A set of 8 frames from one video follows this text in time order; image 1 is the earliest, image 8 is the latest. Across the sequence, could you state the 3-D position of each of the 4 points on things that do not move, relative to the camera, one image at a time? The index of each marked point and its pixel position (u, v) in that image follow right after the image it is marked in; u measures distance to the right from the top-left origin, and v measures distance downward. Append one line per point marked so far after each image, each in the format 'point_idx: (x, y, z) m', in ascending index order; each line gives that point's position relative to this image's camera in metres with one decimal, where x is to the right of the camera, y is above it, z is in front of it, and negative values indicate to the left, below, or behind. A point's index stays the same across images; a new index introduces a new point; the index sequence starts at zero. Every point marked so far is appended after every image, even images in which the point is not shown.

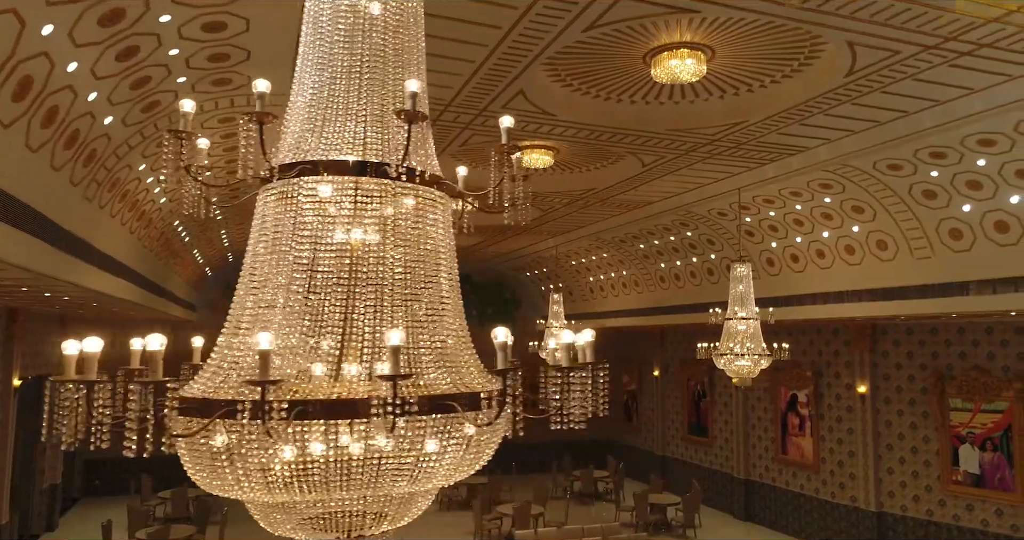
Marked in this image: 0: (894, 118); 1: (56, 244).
0: (+4.4, +1.7, +8.2) m
1: (-4.2, +0.2, +6.6) m
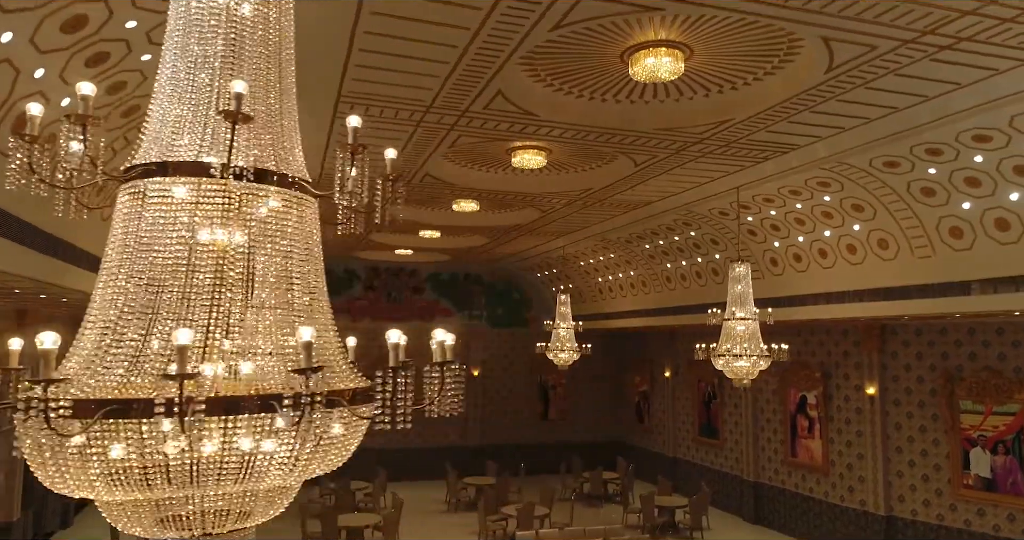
0: (+4.2, +1.8, +8.1) m
1: (-4.5, +0.2, +6.8) m
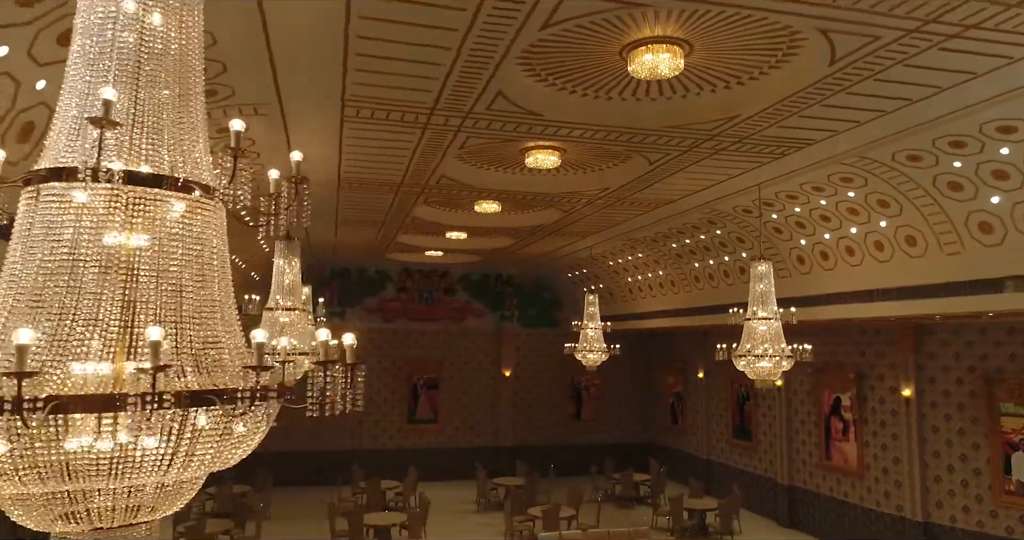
0: (+4.2, +1.8, +7.8) m
1: (-4.5, +0.1, +7.0) m
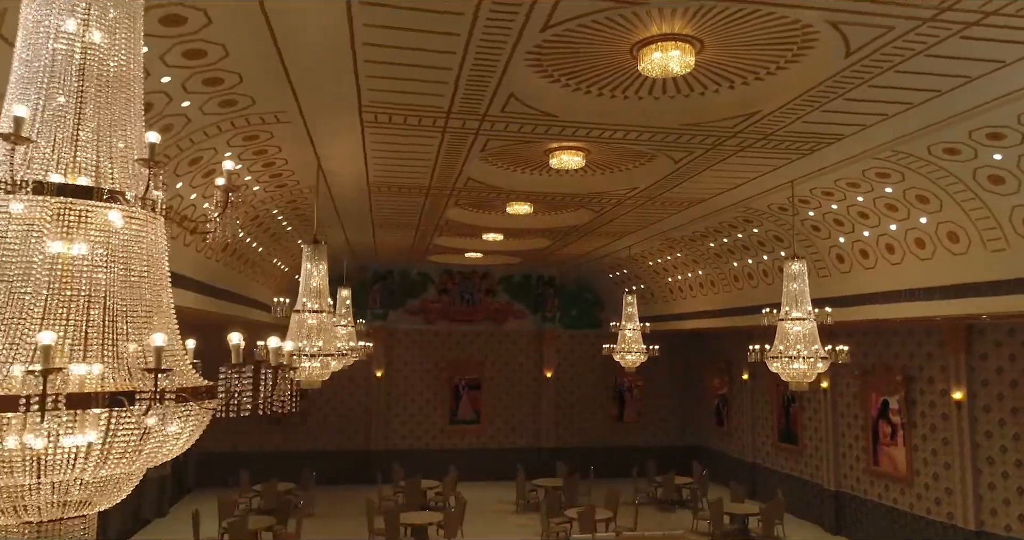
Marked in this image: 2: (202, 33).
0: (+4.4, +1.8, +7.5) m
1: (-4.4, +0.1, +7.4) m
2: (-2.5, +1.9, +5.9) m
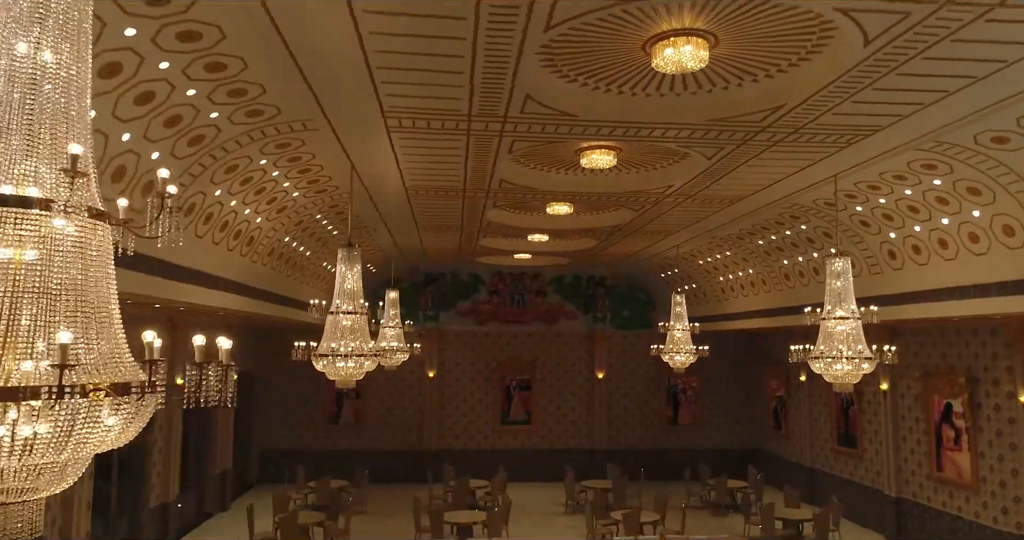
0: (+4.5, +1.8, +7.2) m
1: (-4.2, 0.0, +7.8) m
2: (-2.5, +1.9, +6.1) m
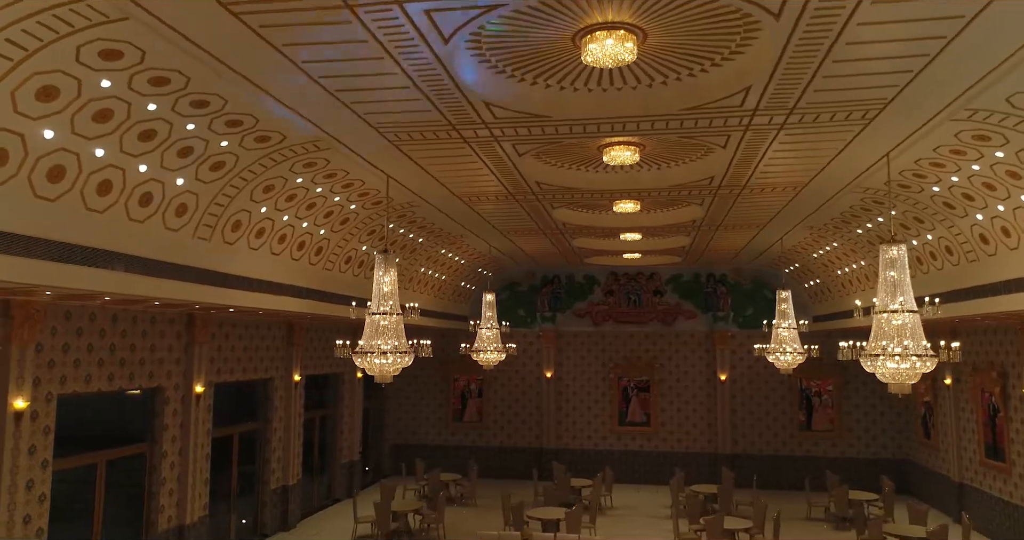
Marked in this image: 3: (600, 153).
0: (+3.8, +2.0, +6.4) m
1: (-4.4, -0.1, +9.2) m
2: (-3.2, +1.8, +7.2) m
3: (+1.3, +1.7, +10.6) m
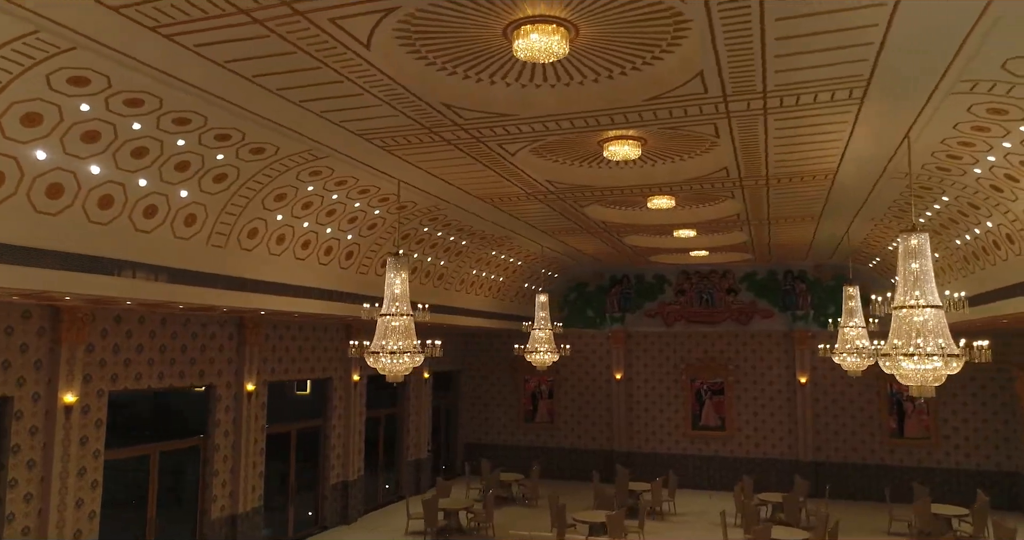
0: (+3.1, +2.1, +5.8) m
1: (-4.5, -0.2, +10.0) m
2: (-3.7, +1.8, +7.8) m
3: (+1.2, +1.7, +10.4) m
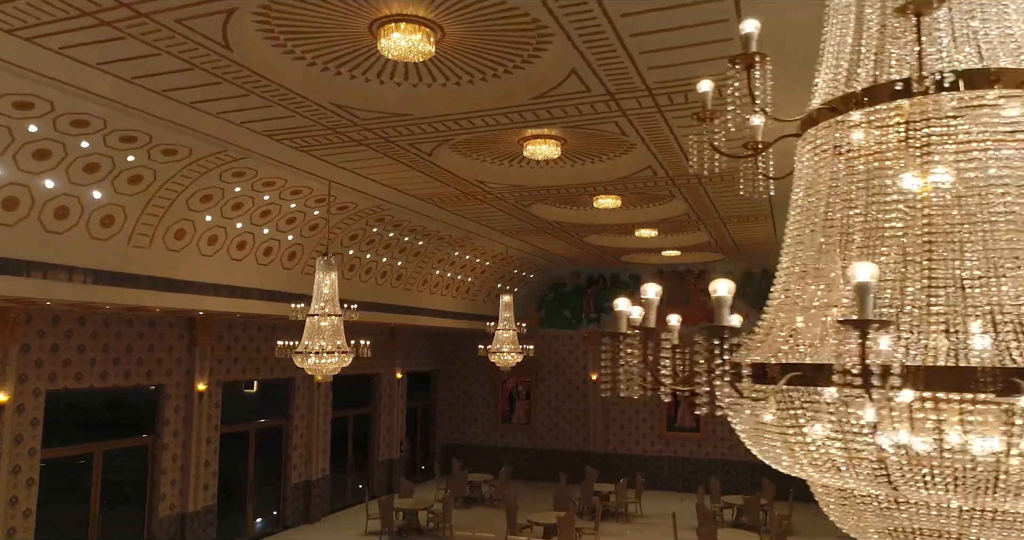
0: (+1.8, +2.1, +5.7) m
1: (-5.7, -0.2, +10.1) m
2: (-5.0, +1.8, +7.9) m
3: (+0.1, +1.7, +10.4) m
